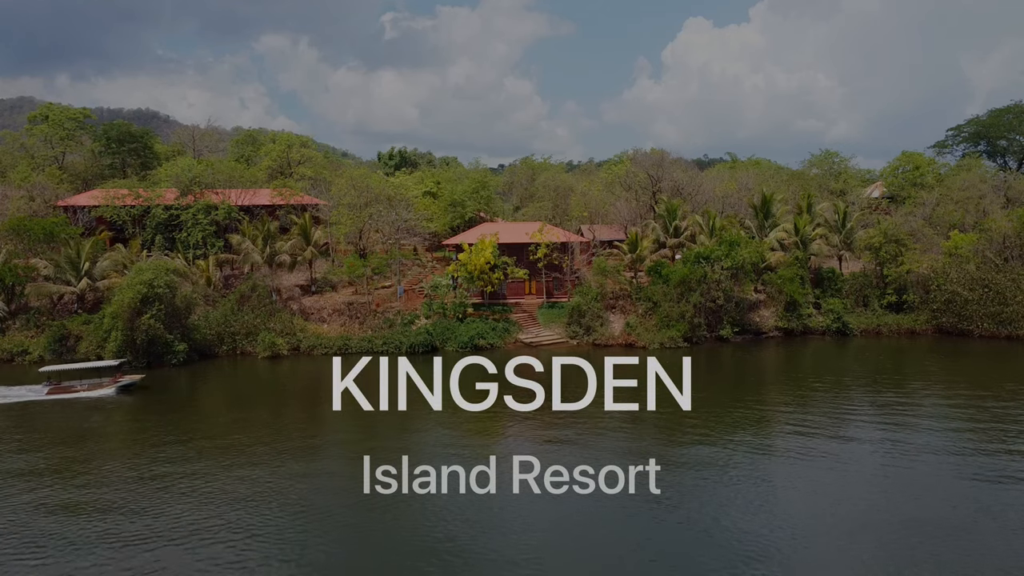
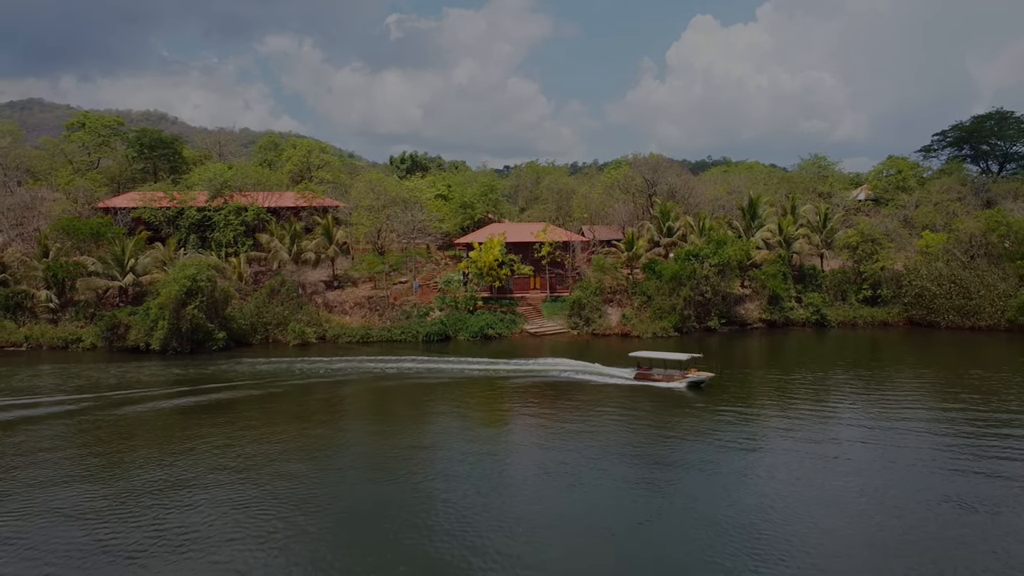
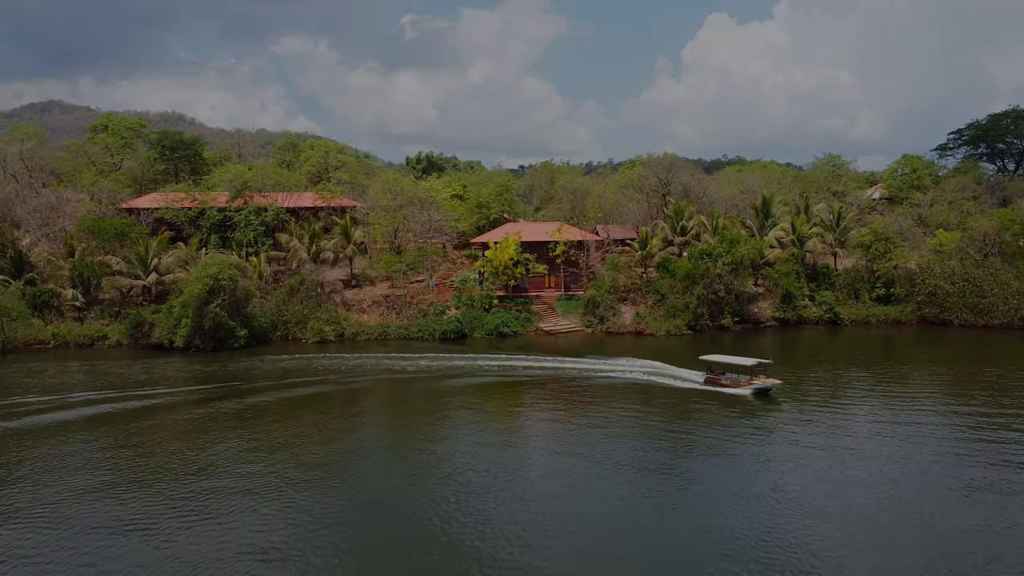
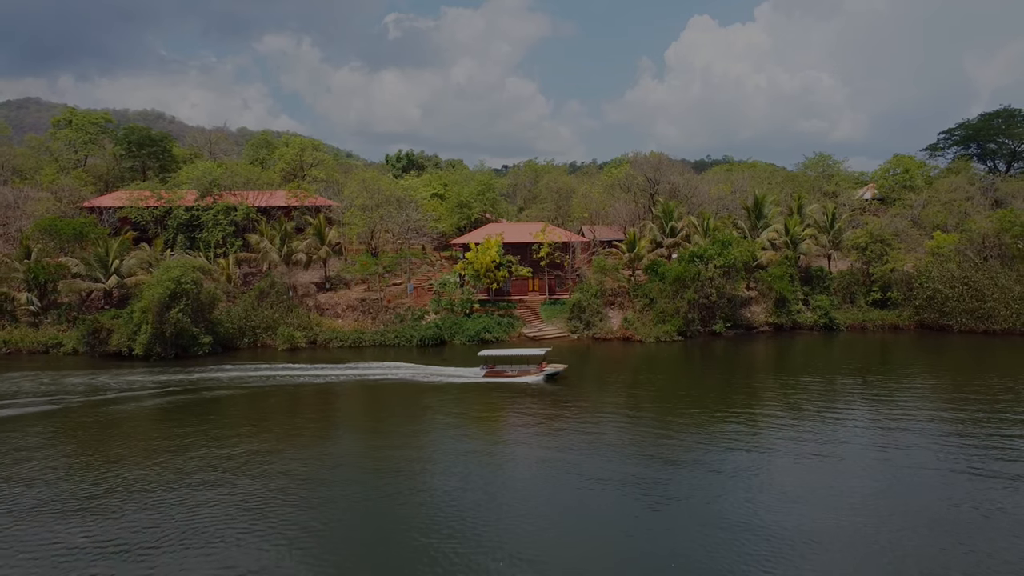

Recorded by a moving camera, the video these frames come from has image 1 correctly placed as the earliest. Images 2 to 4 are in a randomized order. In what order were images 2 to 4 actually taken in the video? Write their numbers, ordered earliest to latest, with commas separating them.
4, 2, 3
